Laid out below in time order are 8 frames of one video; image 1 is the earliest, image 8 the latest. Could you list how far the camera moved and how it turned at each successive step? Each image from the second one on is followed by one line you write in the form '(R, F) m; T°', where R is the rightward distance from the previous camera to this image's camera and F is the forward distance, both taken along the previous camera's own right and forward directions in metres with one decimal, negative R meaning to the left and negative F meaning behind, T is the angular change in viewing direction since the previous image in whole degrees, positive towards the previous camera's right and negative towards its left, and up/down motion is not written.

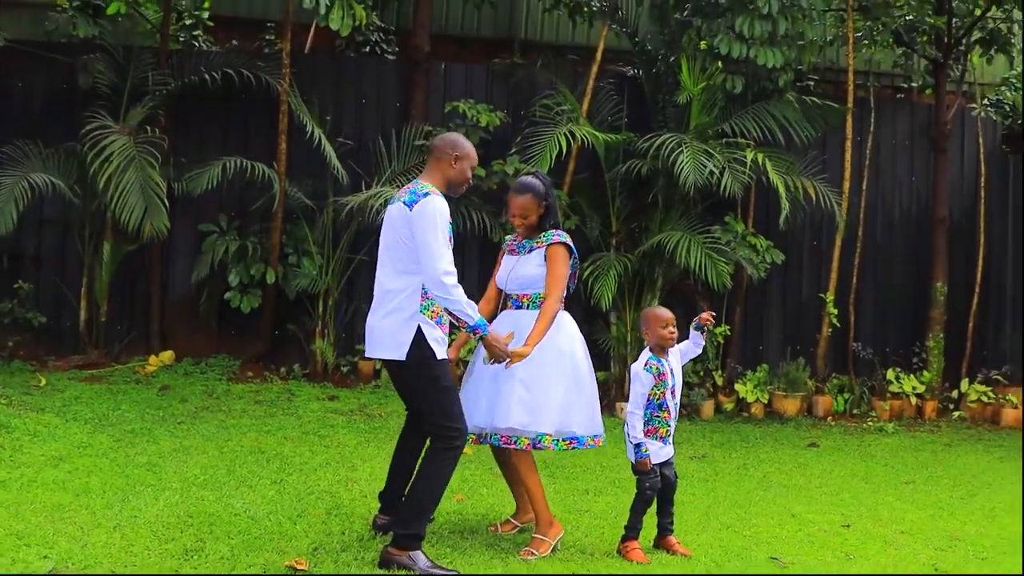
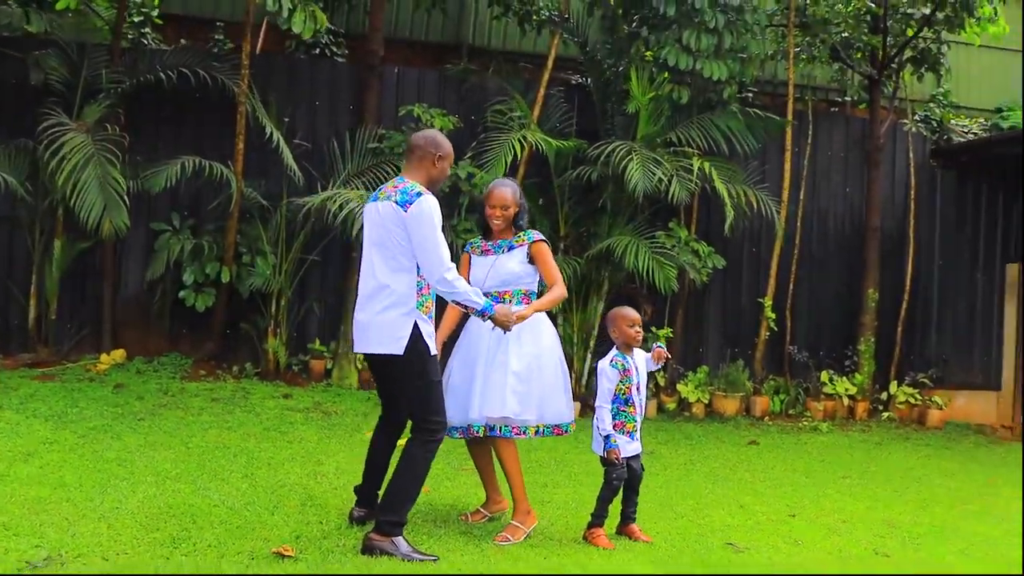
(-0.1, -0.1) m; +4°
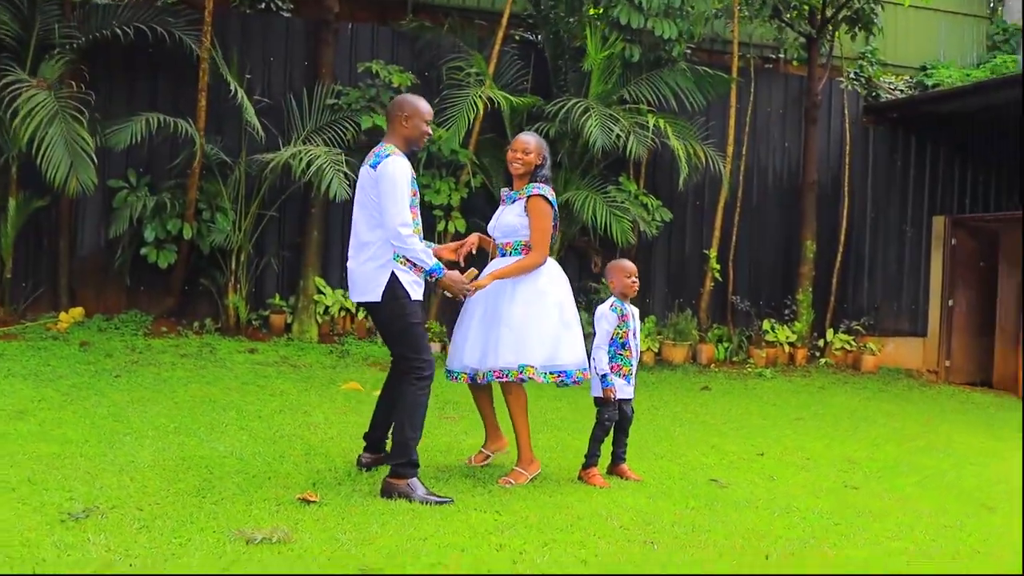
(-0.3, -0.1) m; +5°
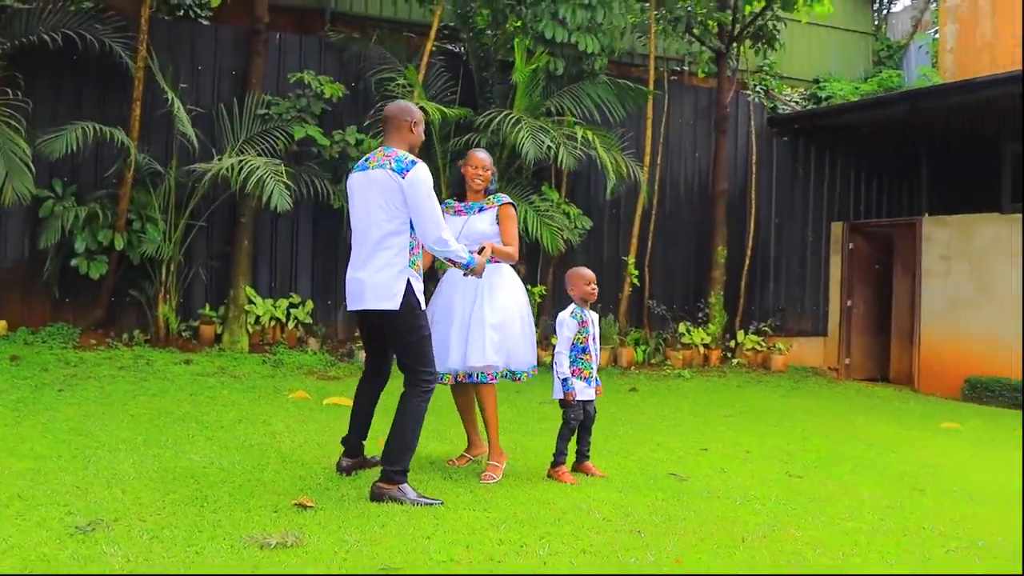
(-0.3, -0.1) m; +6°
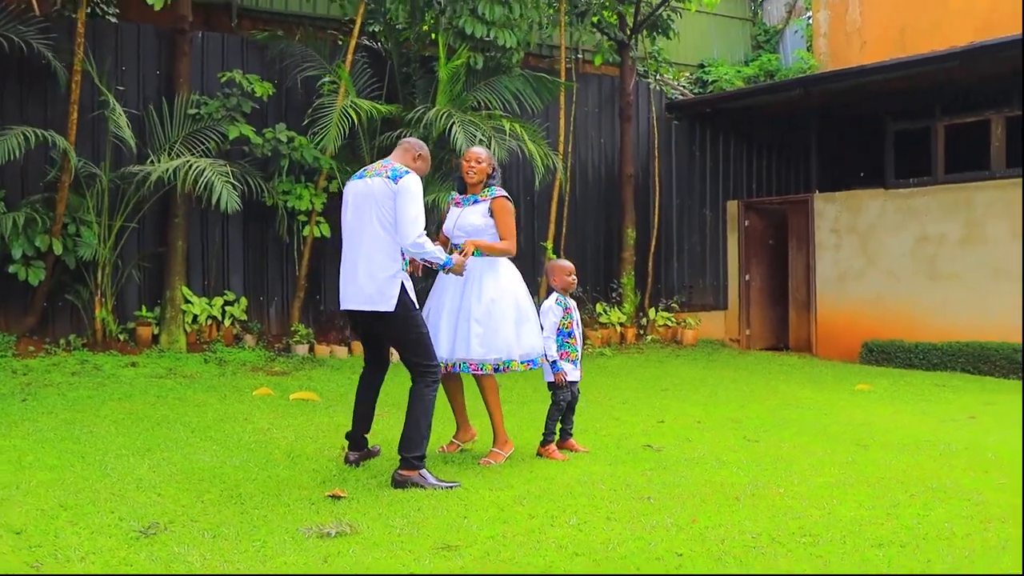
(-0.5, -0.2) m; +8°
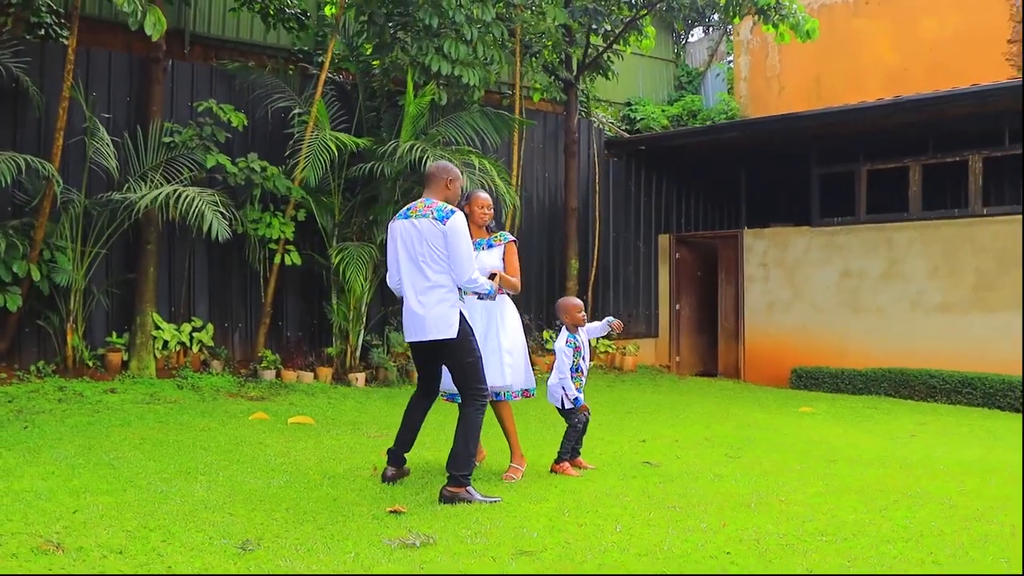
(-0.6, -0.3) m; +7°
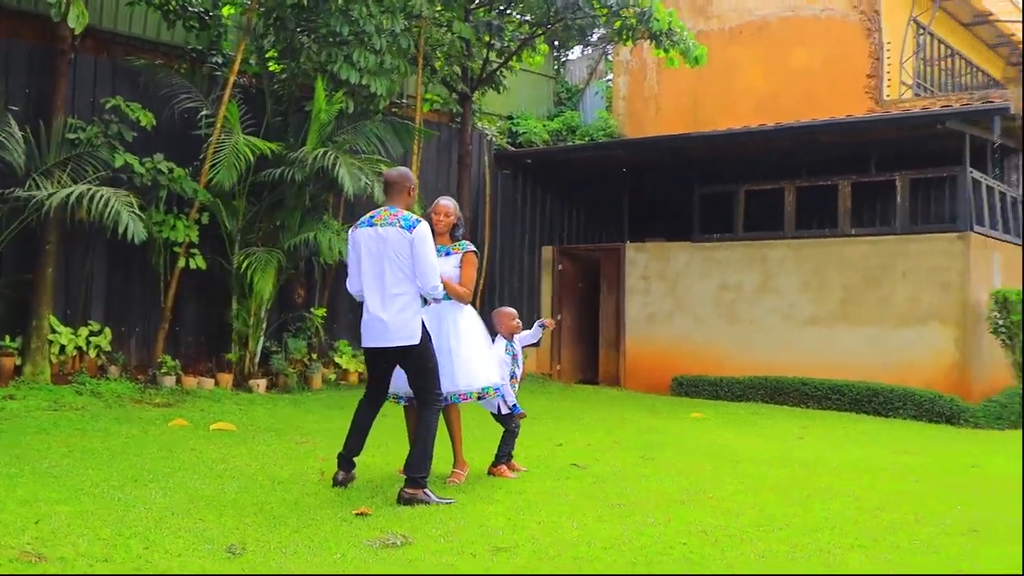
(-0.5, -0.1) m; +9°
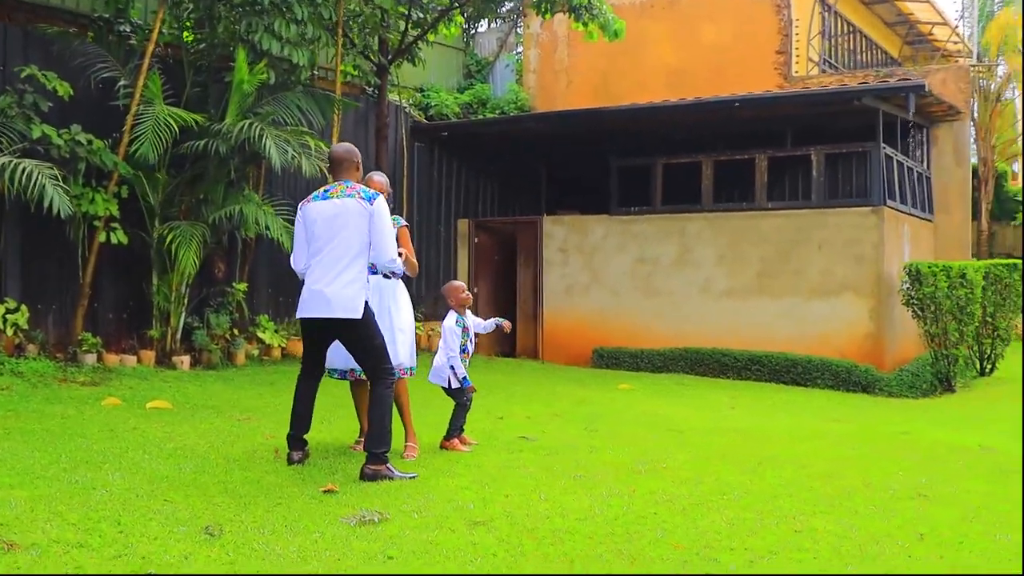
(-0.3, 0.0) m; +6°
